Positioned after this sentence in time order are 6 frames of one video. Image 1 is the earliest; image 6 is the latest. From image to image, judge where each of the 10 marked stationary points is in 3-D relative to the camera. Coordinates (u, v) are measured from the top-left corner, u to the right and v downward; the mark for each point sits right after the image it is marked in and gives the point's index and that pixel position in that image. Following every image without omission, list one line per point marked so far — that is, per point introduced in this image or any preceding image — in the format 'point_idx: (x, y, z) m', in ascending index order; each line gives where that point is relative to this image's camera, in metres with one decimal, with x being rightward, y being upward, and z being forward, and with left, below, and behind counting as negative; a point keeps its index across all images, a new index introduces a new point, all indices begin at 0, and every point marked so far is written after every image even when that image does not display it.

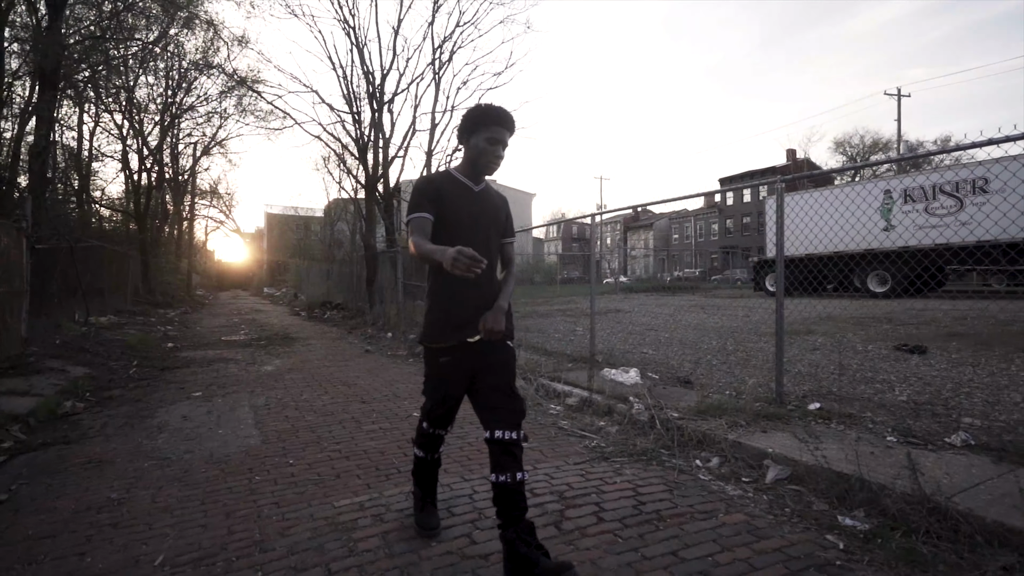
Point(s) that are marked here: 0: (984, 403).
0: (+4.2, -1.0, +4.8) m
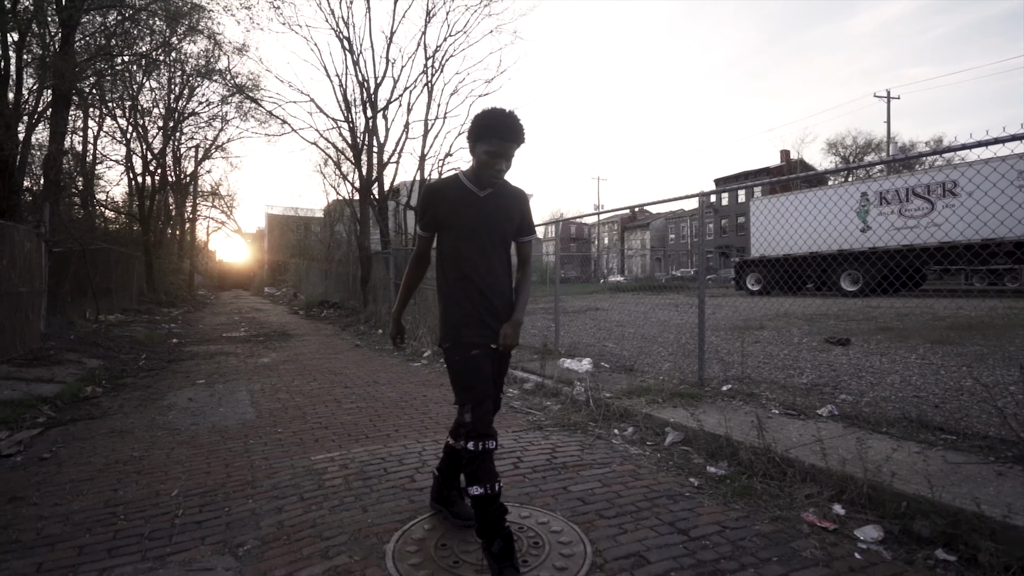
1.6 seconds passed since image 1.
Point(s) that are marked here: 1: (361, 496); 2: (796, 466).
0: (+3.7, -1.0, +5.6) m
1: (-1.0, -1.3, +3.4) m
2: (+1.9, -1.2, +3.6) m
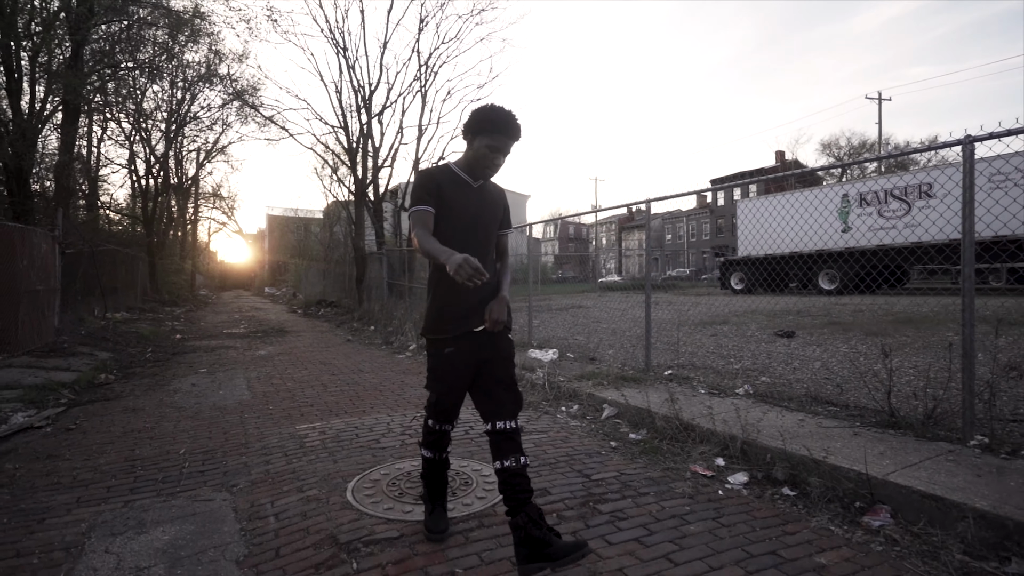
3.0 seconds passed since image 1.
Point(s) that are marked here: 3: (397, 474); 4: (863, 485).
0: (+3.3, -1.0, +6.4) m
1: (-1.4, -1.3, +4.2) m
2: (+1.5, -1.2, +4.4) m
3: (-0.8, -1.3, +3.6) m
4: (+2.1, -1.2, +3.2) m
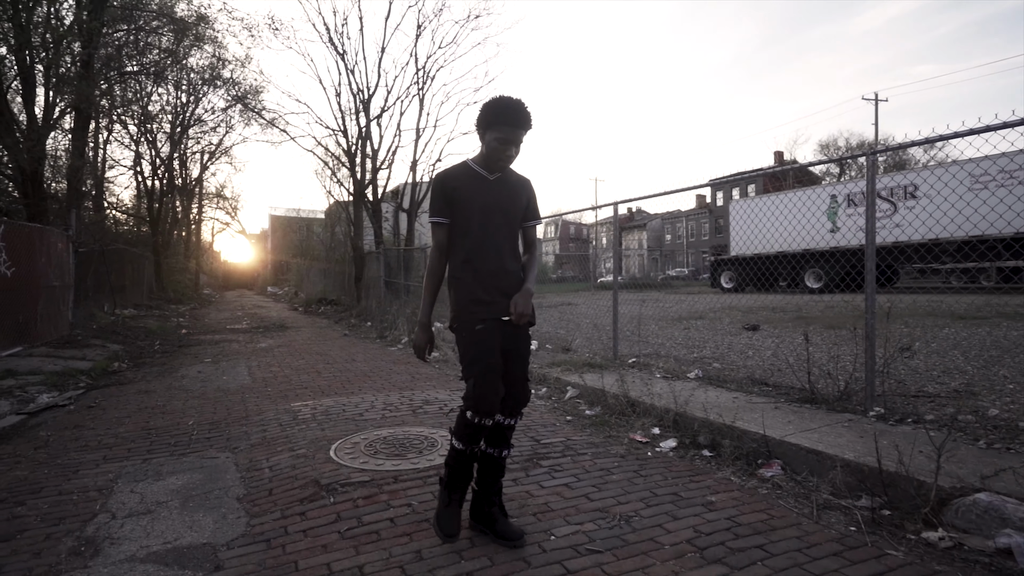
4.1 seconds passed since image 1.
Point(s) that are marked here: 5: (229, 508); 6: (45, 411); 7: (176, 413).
0: (+3.0, -0.9, +7.0) m
1: (-1.7, -1.2, +4.8) m
2: (+1.2, -1.1, +5.0) m
3: (-1.1, -1.2, +4.3) m
4: (+1.8, -1.1, +3.9) m
5: (-1.7, -1.3, +3.2) m
6: (-4.9, -1.3, +5.6) m
7: (-3.3, -1.2, +5.3) m
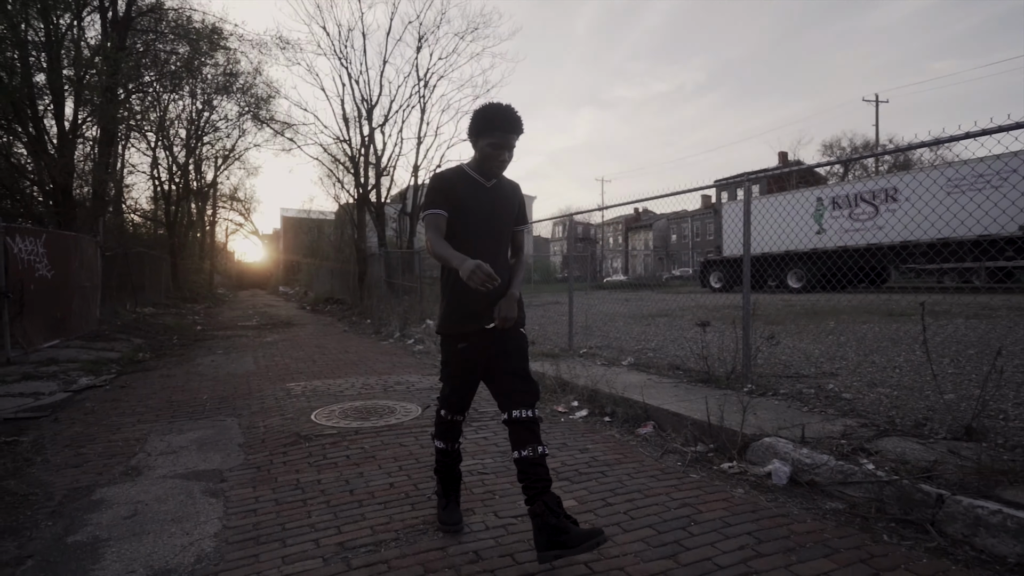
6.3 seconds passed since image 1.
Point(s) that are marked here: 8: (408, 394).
0: (+2.5, -0.9, +8.1) m
1: (-2.3, -1.2, +6.0) m
2: (+0.6, -1.1, +6.1) m
3: (-1.7, -1.2, +5.4) m
4: (+1.2, -1.1, +5.0) m
5: (-2.3, -1.3, +4.4) m
6: (-5.4, -1.3, +6.9) m
7: (-3.9, -1.3, +6.5) m
8: (-1.2, -1.2, +6.1) m
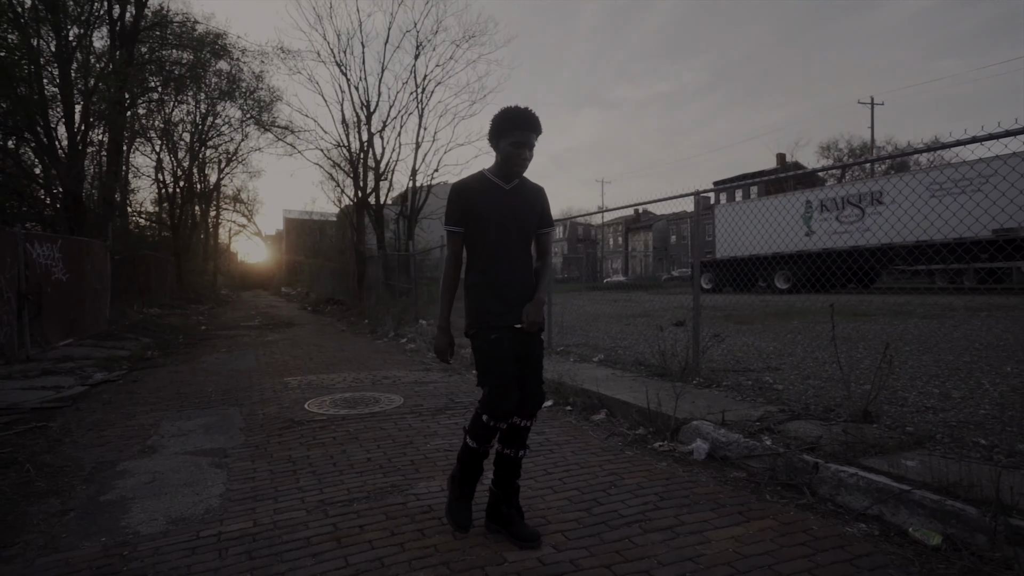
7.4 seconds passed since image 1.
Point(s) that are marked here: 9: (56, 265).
0: (+2.2, -0.9, +8.7) m
1: (-2.6, -1.3, +6.6) m
2: (+0.3, -1.1, +6.8) m
3: (-2.0, -1.2, +6.1) m
4: (+0.9, -1.2, +5.6) m
5: (-2.6, -1.3, +5.0) m
6: (-5.7, -1.3, +7.5) m
7: (-4.2, -1.3, +7.2) m
8: (-1.5, -1.3, +6.8) m
9: (-8.6, +0.4, +10.2) m
